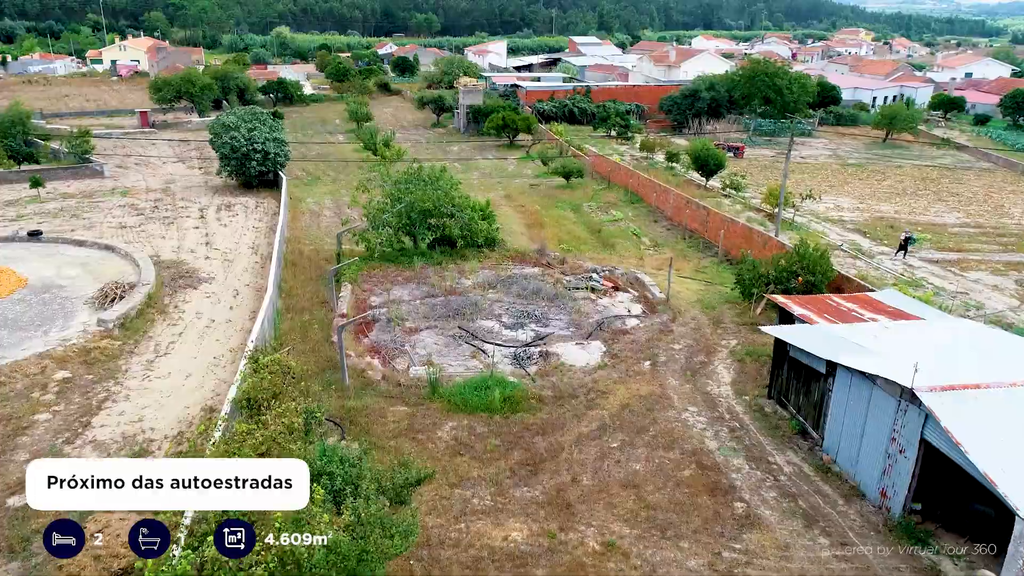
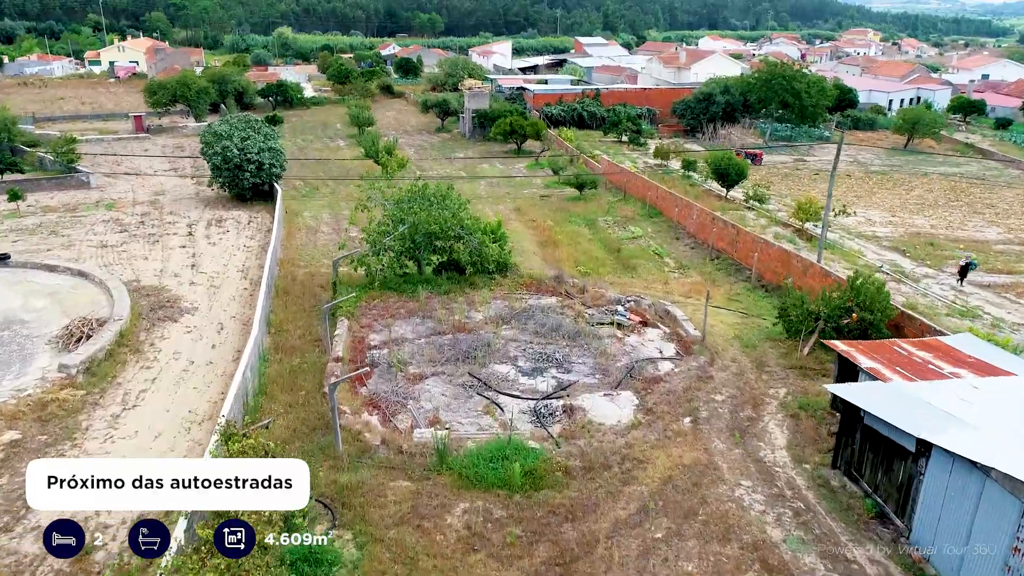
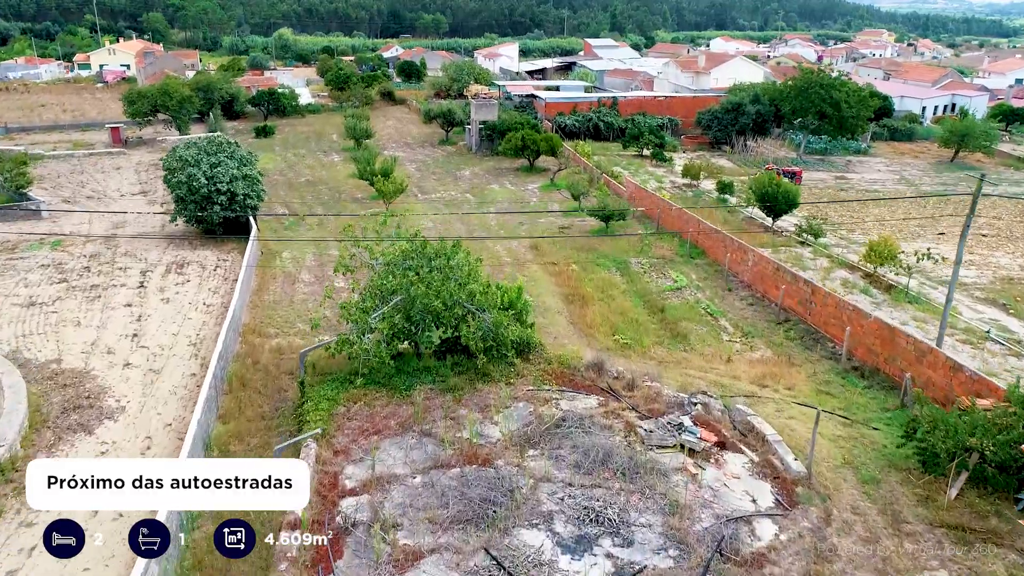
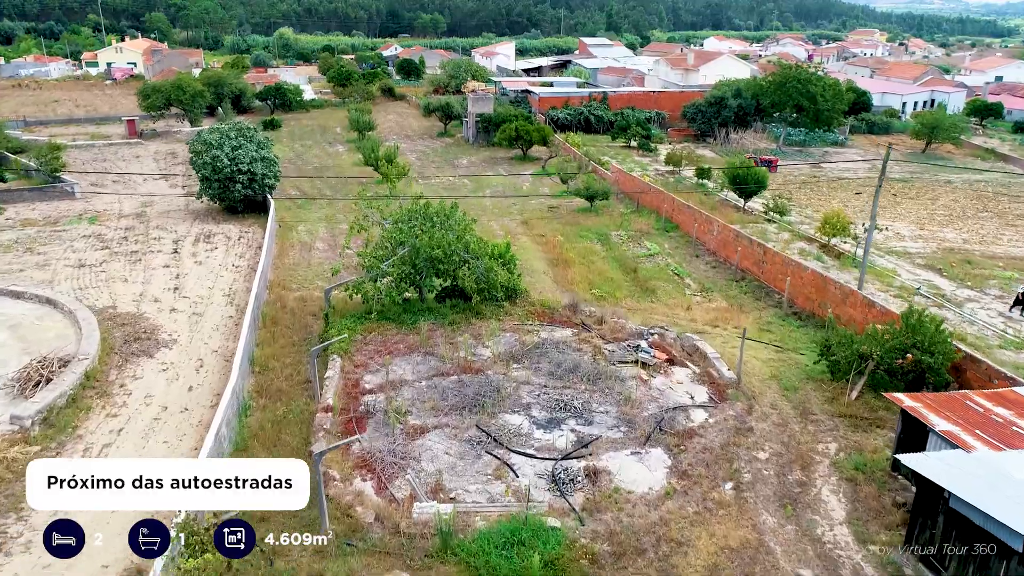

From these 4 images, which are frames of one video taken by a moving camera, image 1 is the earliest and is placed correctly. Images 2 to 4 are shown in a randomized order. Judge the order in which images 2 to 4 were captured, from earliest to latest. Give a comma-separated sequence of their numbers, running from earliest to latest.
2, 4, 3
